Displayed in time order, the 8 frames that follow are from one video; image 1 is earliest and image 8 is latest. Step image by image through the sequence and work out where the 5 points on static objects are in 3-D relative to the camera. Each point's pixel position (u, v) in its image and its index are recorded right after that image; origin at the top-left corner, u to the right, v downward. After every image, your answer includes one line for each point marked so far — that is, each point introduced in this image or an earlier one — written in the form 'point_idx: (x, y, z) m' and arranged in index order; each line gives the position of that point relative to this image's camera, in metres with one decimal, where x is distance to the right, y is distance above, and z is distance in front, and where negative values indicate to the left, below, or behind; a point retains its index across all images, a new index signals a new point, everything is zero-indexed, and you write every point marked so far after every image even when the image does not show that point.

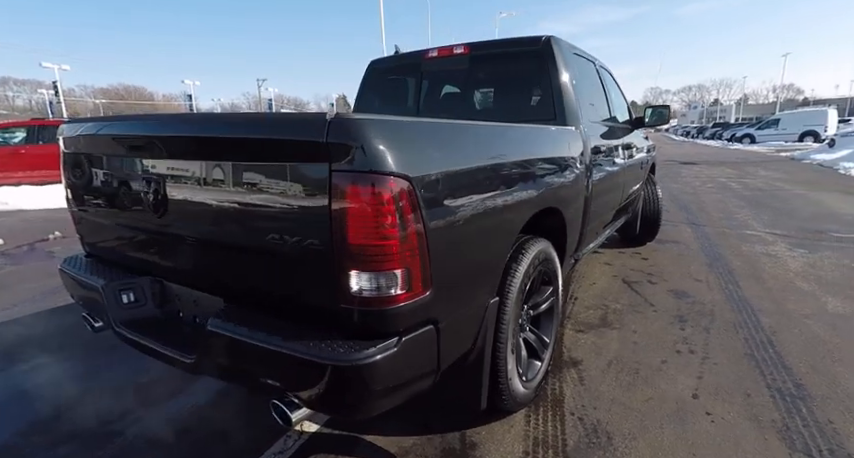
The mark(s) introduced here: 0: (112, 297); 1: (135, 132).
0: (-1.4, -0.3, +2.1) m
1: (-1.2, +0.4, +1.9) m
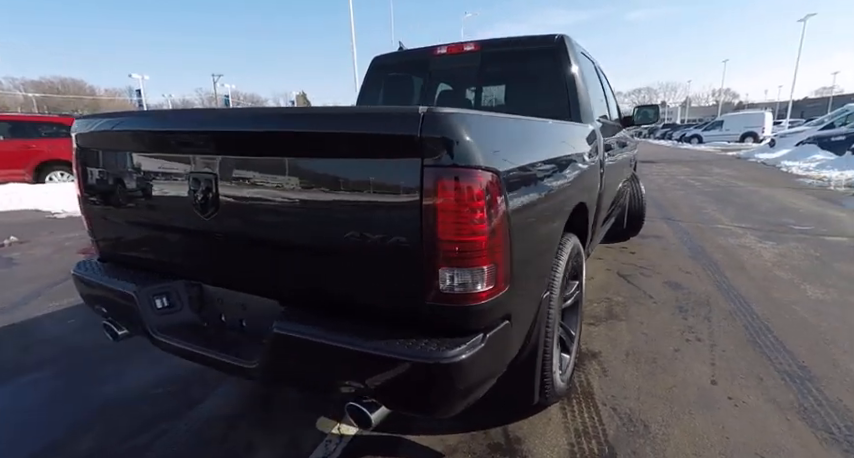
0: (-1.2, -0.3, +2.0) m
1: (-0.9, +0.4, +1.8) m
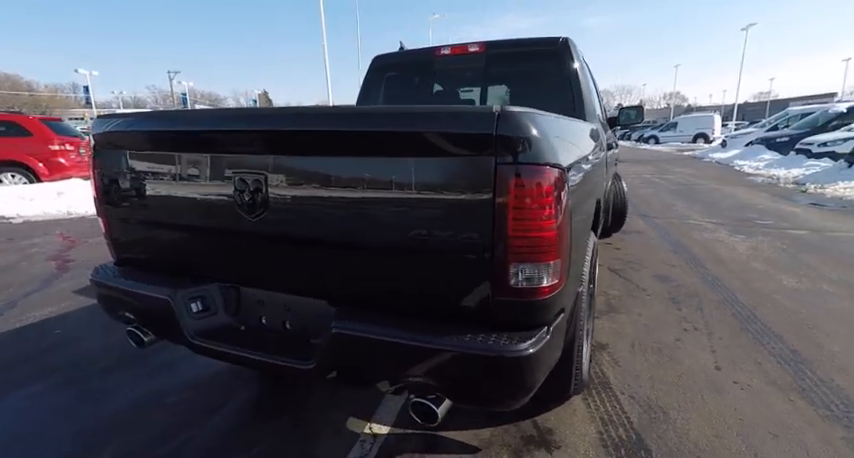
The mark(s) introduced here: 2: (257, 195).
0: (-1.0, -0.3, +1.9) m
1: (-0.7, +0.4, +1.7) m
2: (-0.6, +0.1, +1.7) m
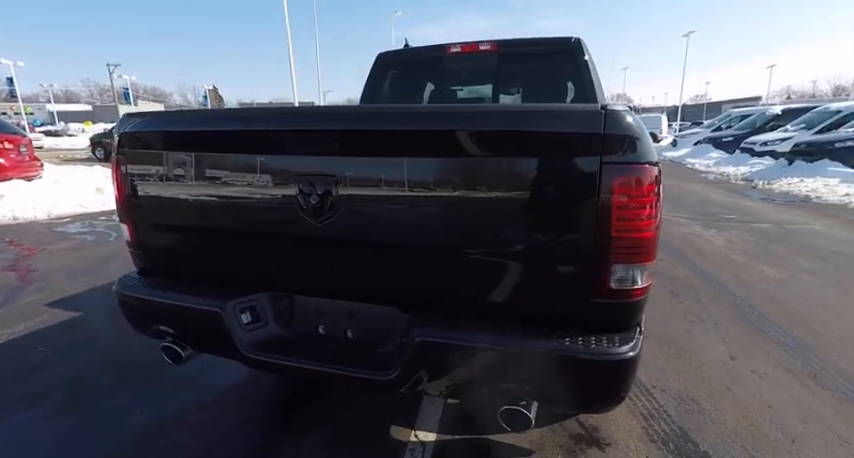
0: (-0.8, -0.4, +1.8) m
1: (-0.5, +0.4, +1.6) m
2: (-0.4, +0.1, +1.6) m
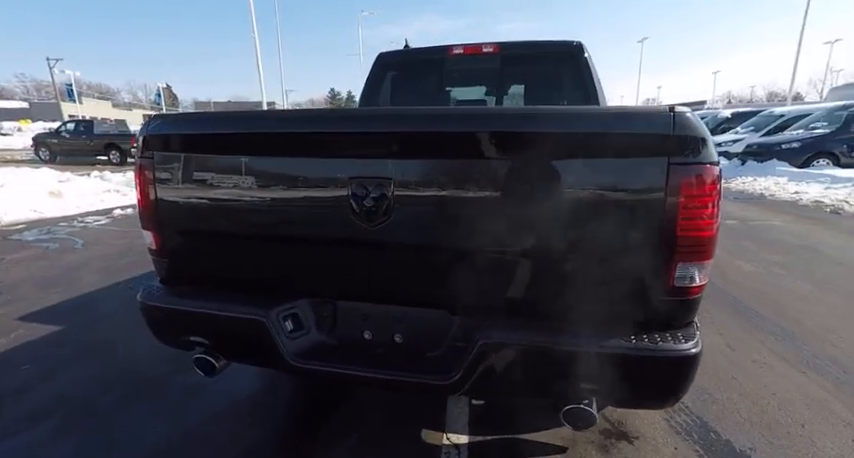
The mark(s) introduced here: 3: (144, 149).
0: (-0.6, -0.4, +1.7) m
1: (-0.3, +0.4, +1.6) m
2: (-0.2, +0.1, +1.6) m
3: (-1.2, +0.3, +1.8) m
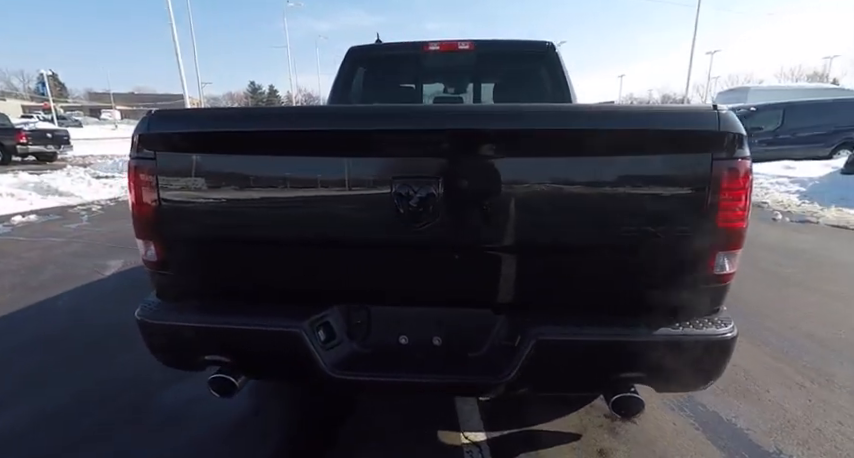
0: (-0.4, -0.4, +1.6) m
1: (-0.1, +0.4, +1.5) m
2: (0.0, +0.1, +1.5) m
3: (-1.1, +0.3, +1.6) m
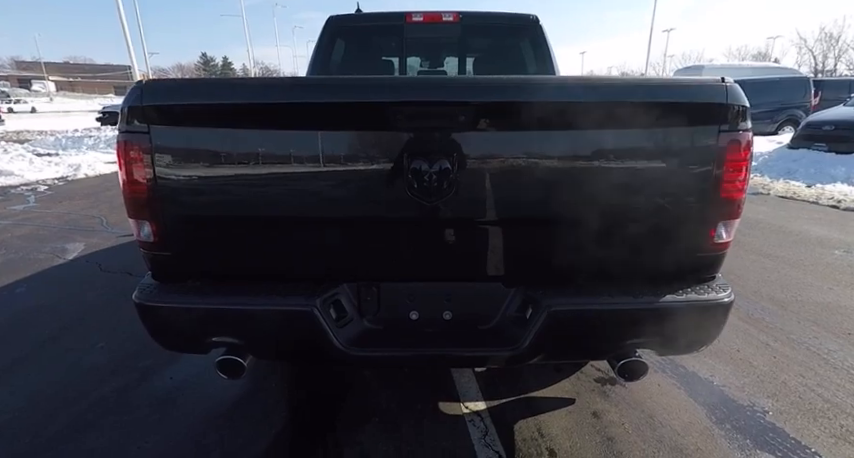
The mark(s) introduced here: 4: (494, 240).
0: (-0.4, -0.3, +1.5) m
1: (-0.1, +0.4, +1.4) m
2: (0.0, +0.2, +1.5) m
3: (-1.0, +0.4, +1.5) m
4: (+0.3, 0.0, +1.6) m
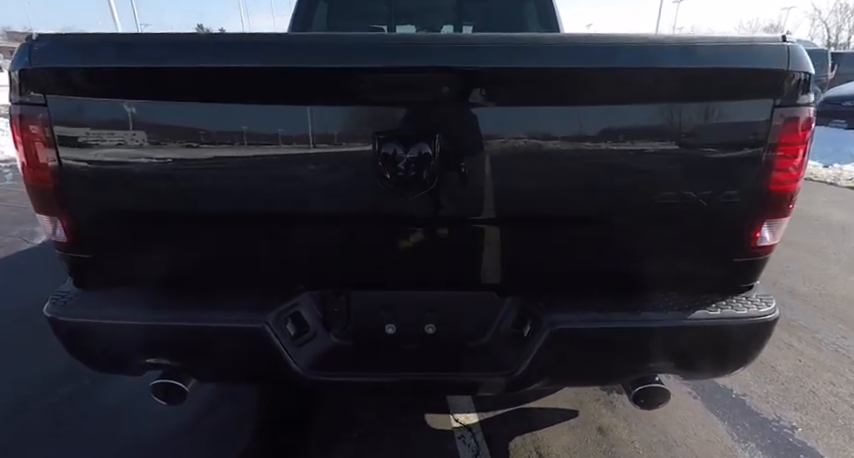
0: (-0.4, -0.3, +1.3) m
1: (-0.2, +0.4, +1.1) m
2: (0.0, +0.2, +1.2) m
3: (-1.1, +0.4, +1.2) m
4: (+0.2, 0.0, +1.3) m
